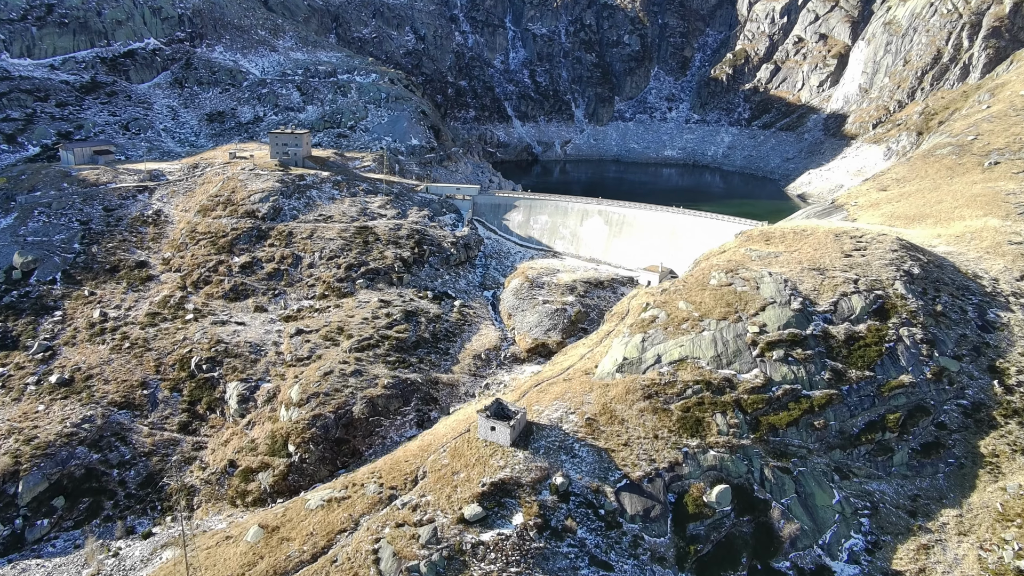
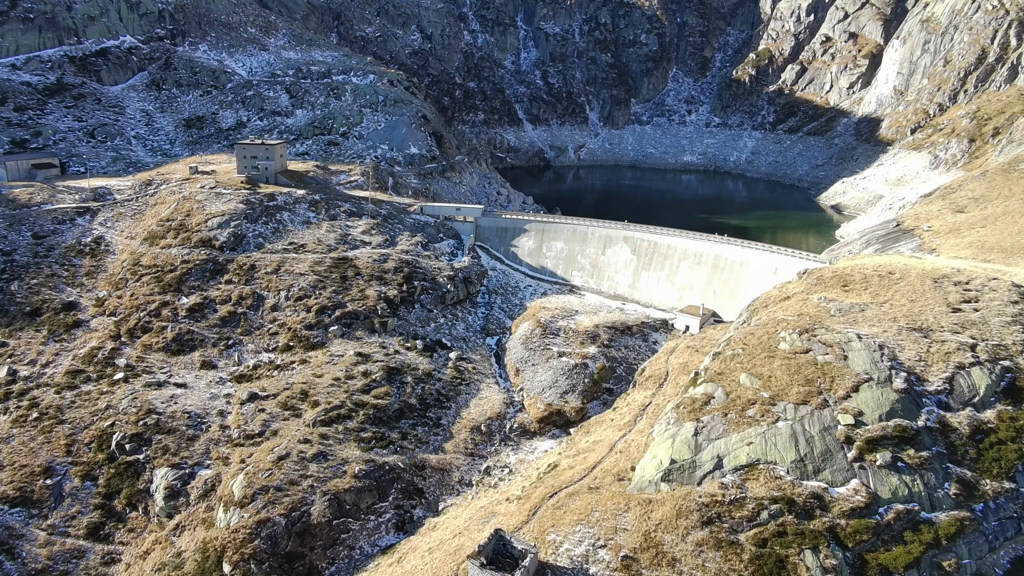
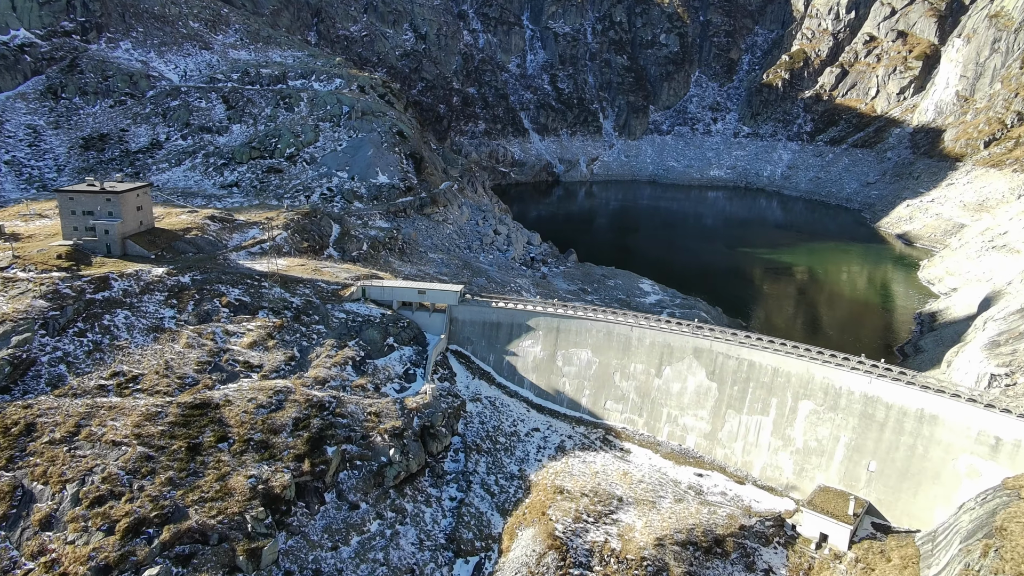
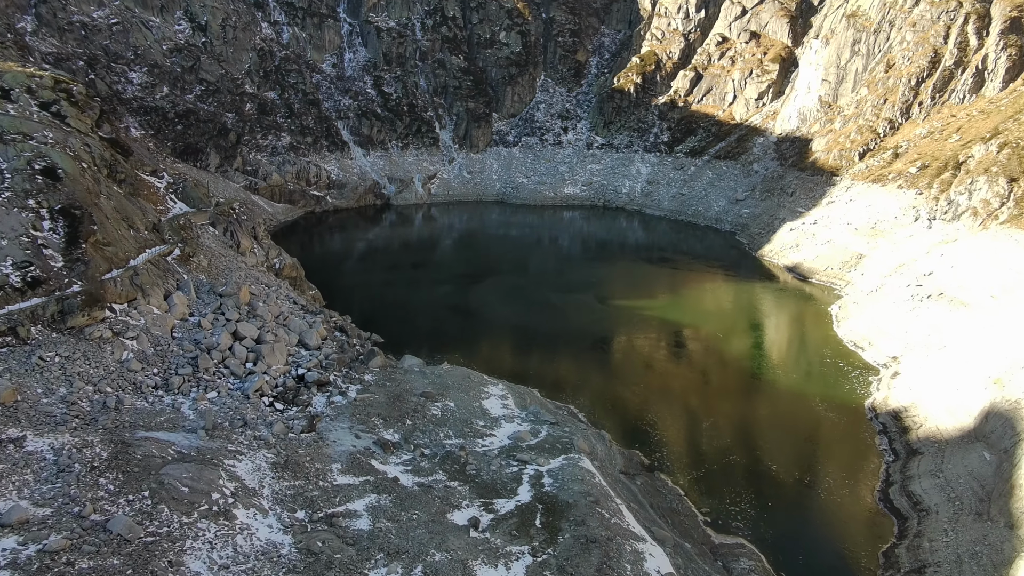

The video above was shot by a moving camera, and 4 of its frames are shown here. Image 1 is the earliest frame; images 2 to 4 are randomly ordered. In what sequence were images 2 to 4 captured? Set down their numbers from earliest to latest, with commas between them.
2, 3, 4
